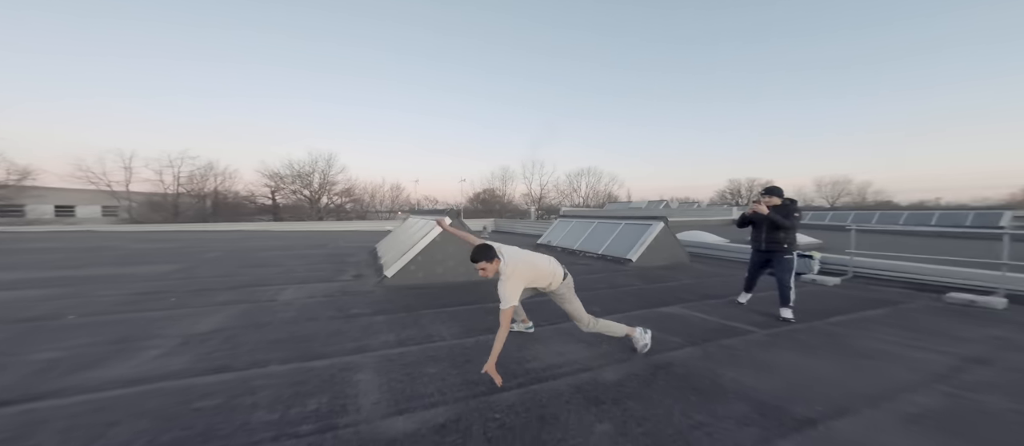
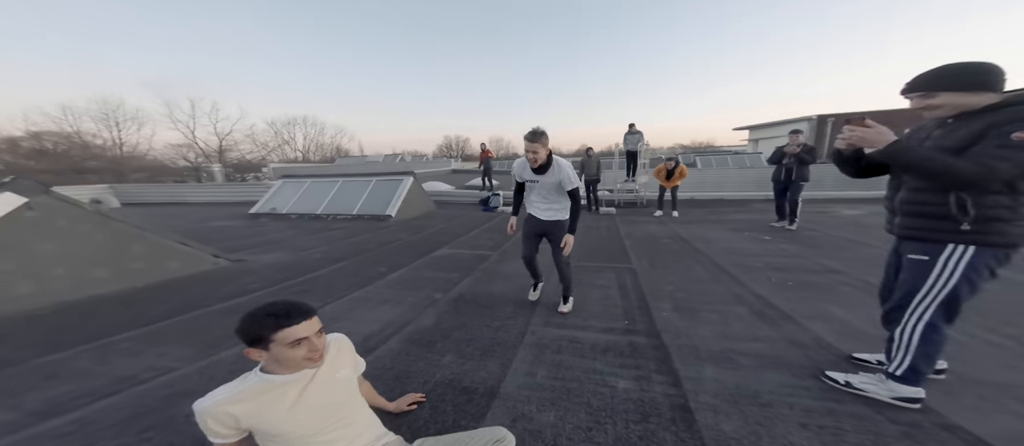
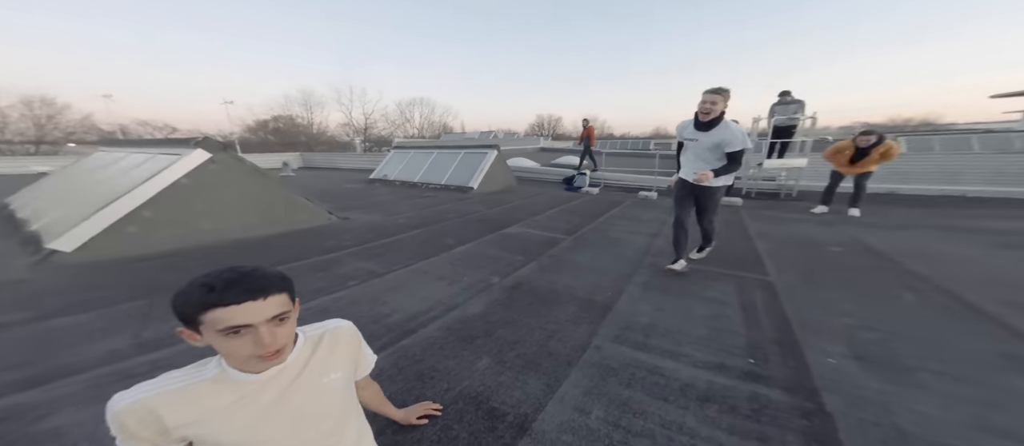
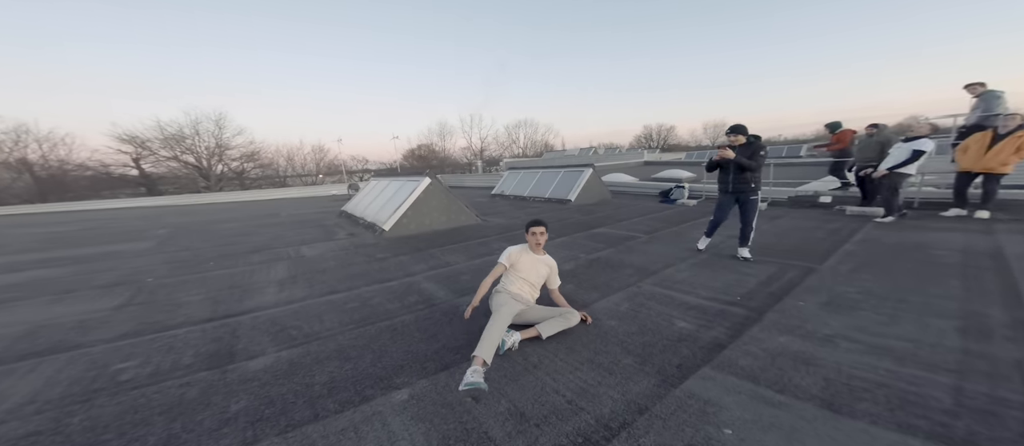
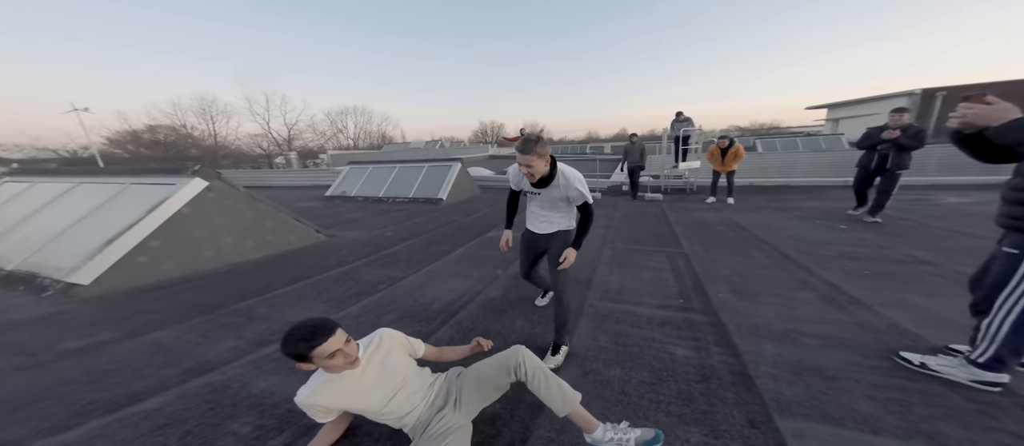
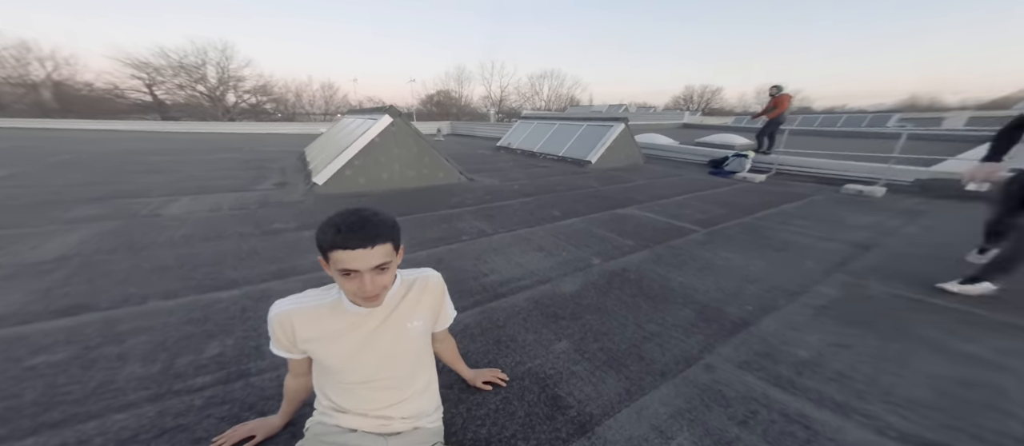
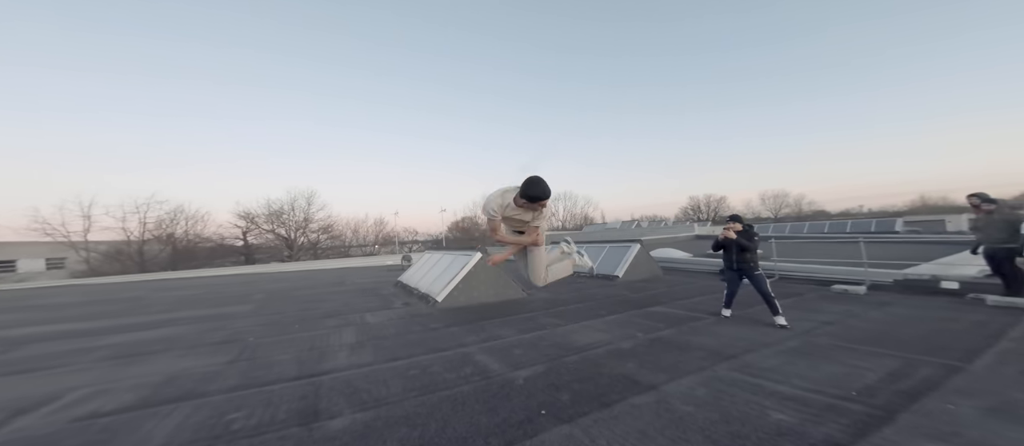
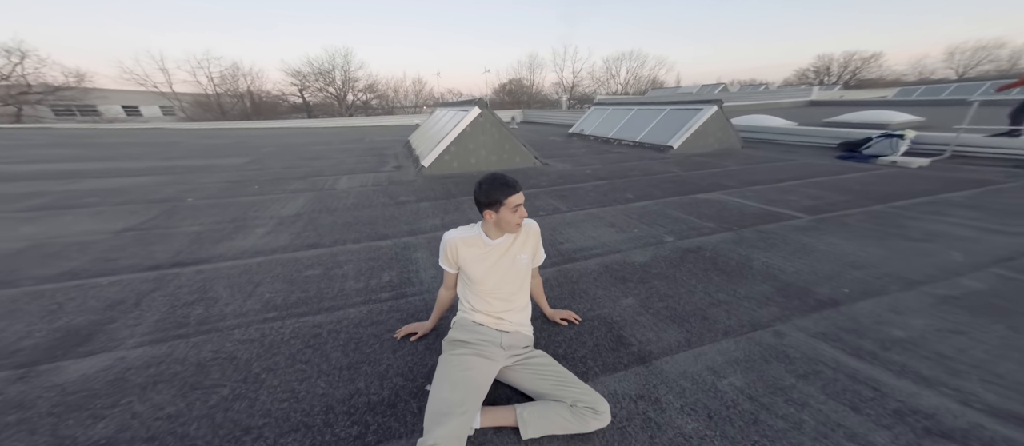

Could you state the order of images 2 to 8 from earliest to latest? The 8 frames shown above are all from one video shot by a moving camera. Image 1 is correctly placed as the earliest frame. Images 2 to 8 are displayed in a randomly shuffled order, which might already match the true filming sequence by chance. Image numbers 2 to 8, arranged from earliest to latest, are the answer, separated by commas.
7, 4, 8, 6, 3, 2, 5
